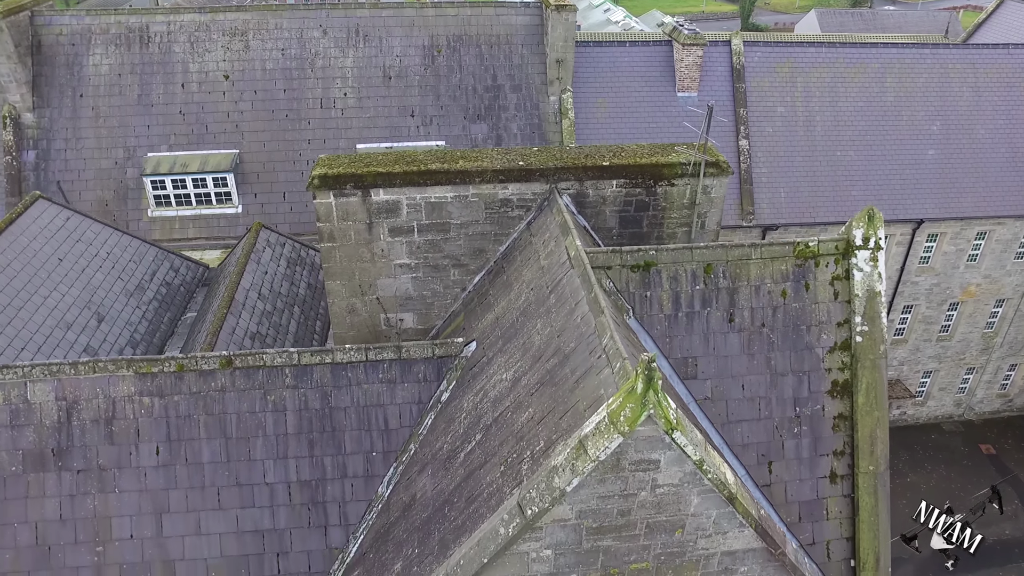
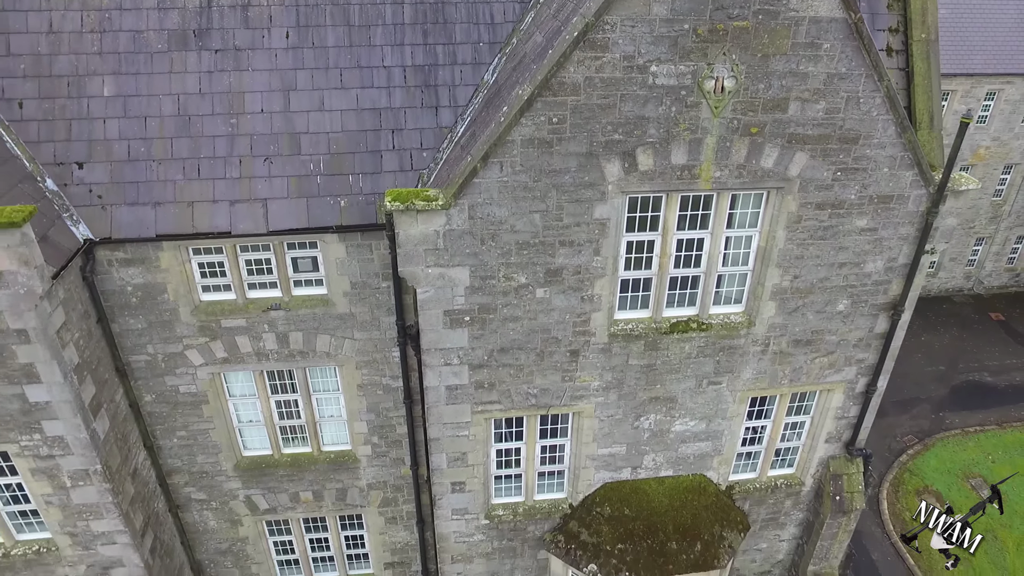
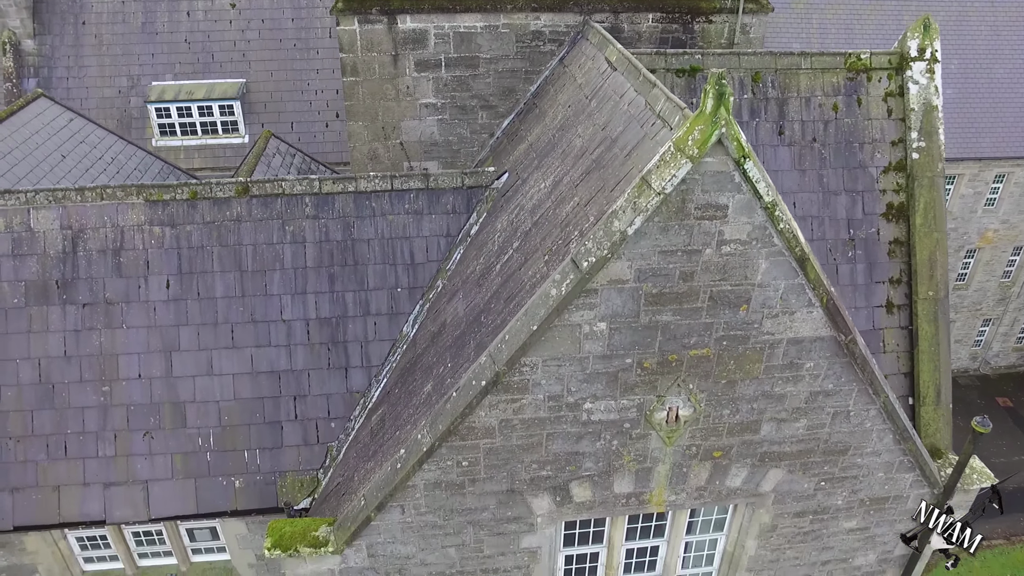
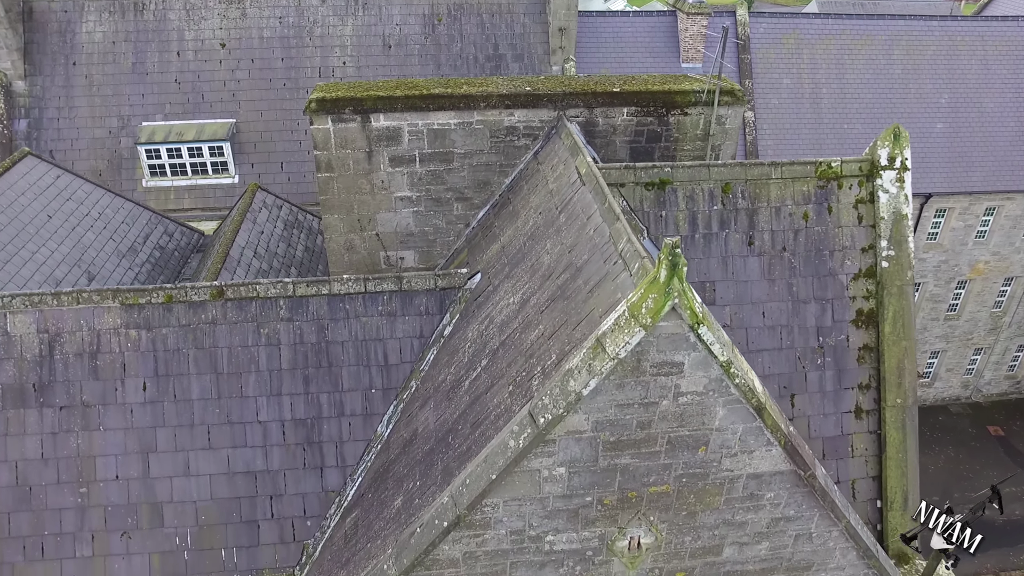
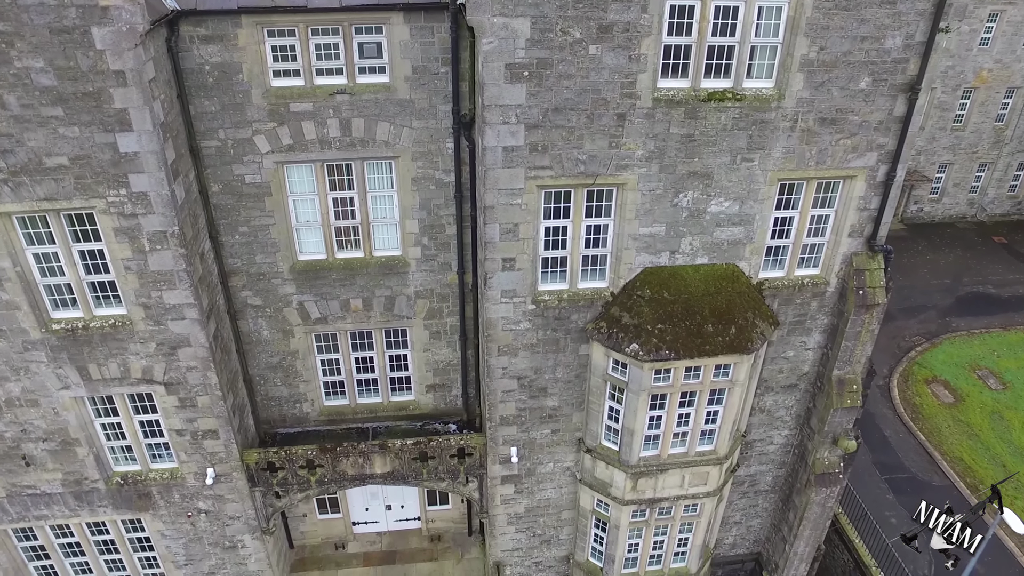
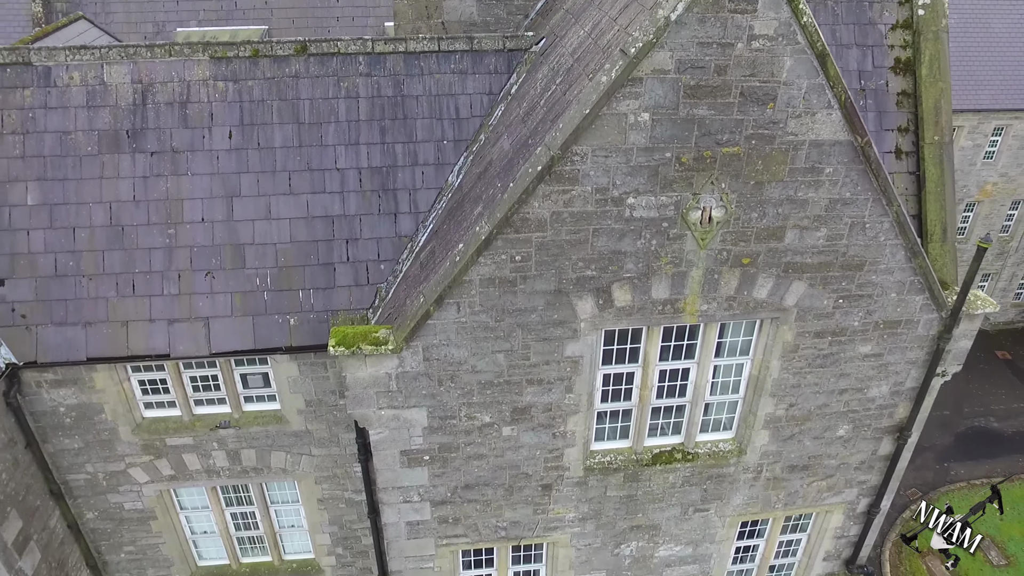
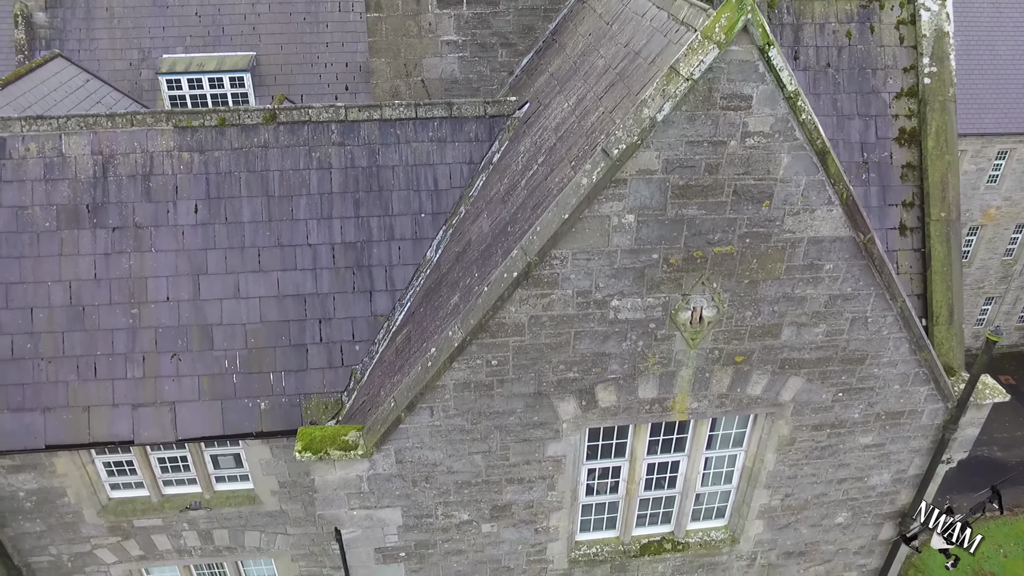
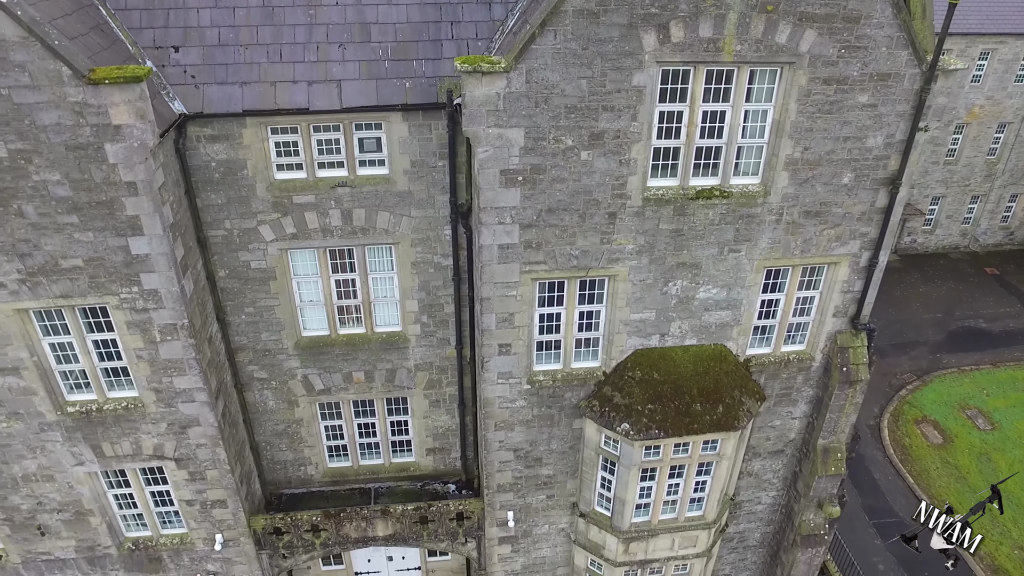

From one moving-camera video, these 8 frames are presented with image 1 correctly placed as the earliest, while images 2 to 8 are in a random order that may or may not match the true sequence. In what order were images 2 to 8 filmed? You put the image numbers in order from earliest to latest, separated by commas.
4, 3, 7, 6, 2, 8, 5
